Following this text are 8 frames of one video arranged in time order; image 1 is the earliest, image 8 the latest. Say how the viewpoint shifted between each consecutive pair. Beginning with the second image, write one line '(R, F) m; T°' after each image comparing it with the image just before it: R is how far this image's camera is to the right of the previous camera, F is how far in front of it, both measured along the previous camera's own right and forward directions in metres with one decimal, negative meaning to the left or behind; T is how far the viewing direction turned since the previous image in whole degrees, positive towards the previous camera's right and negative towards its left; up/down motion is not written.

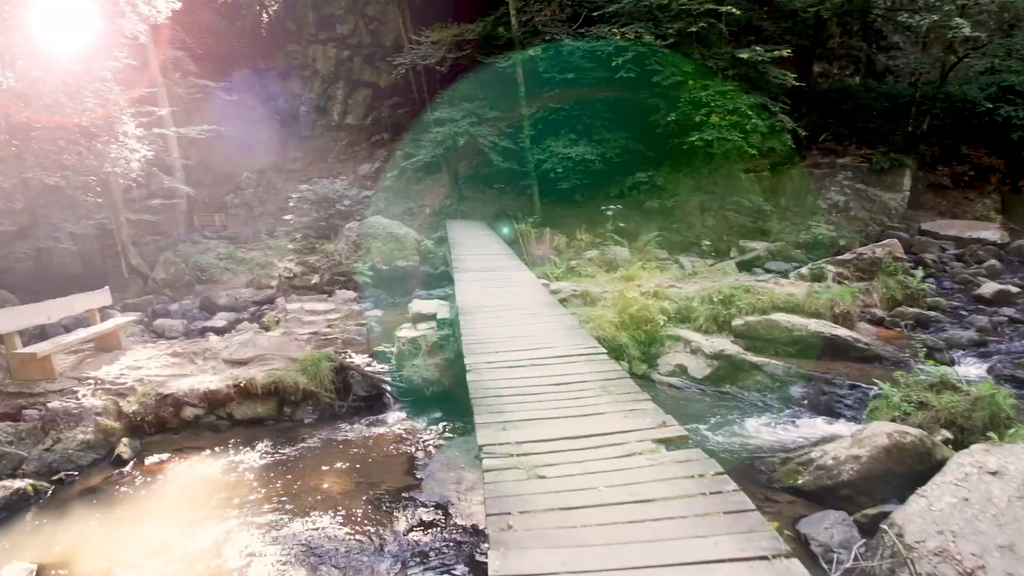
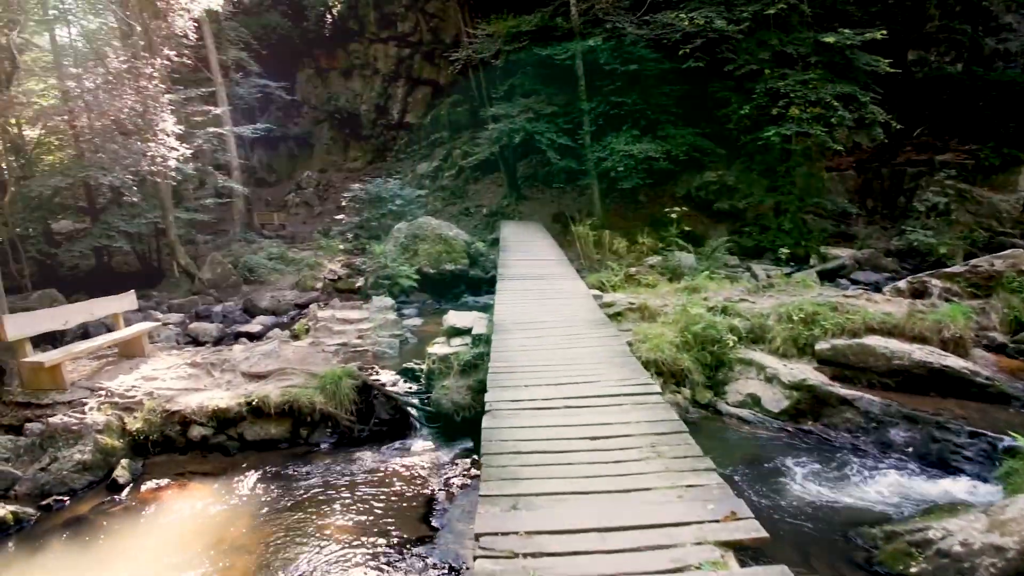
(+0.2, +0.8) m; -6°
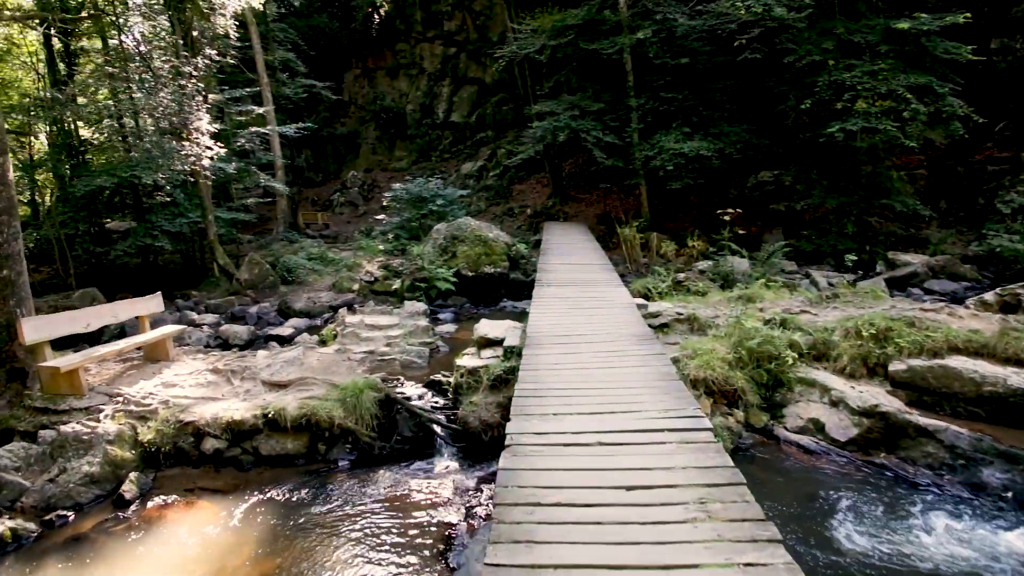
(+0.1, +0.5) m; -4°
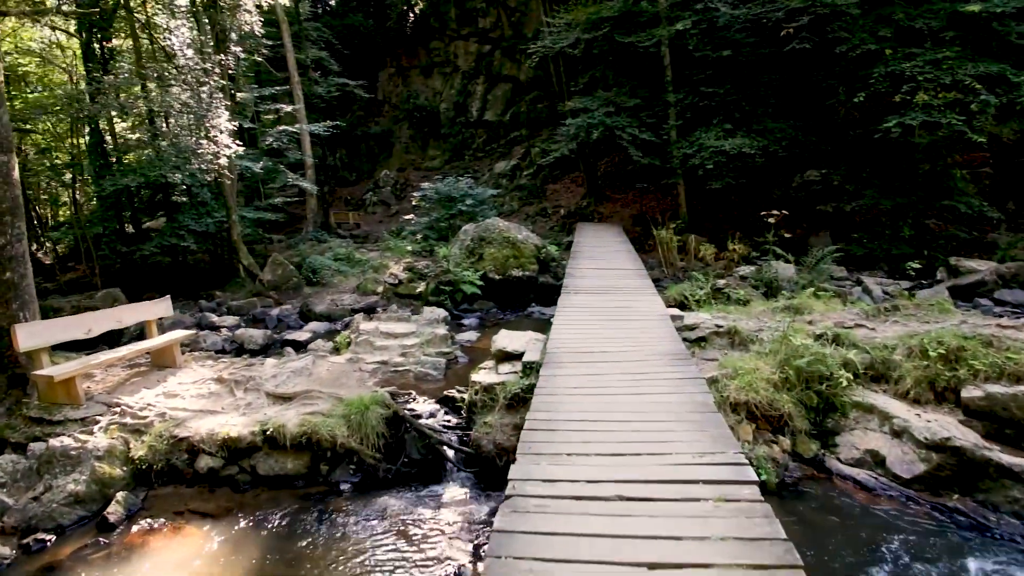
(+0.1, +0.5) m; -3°
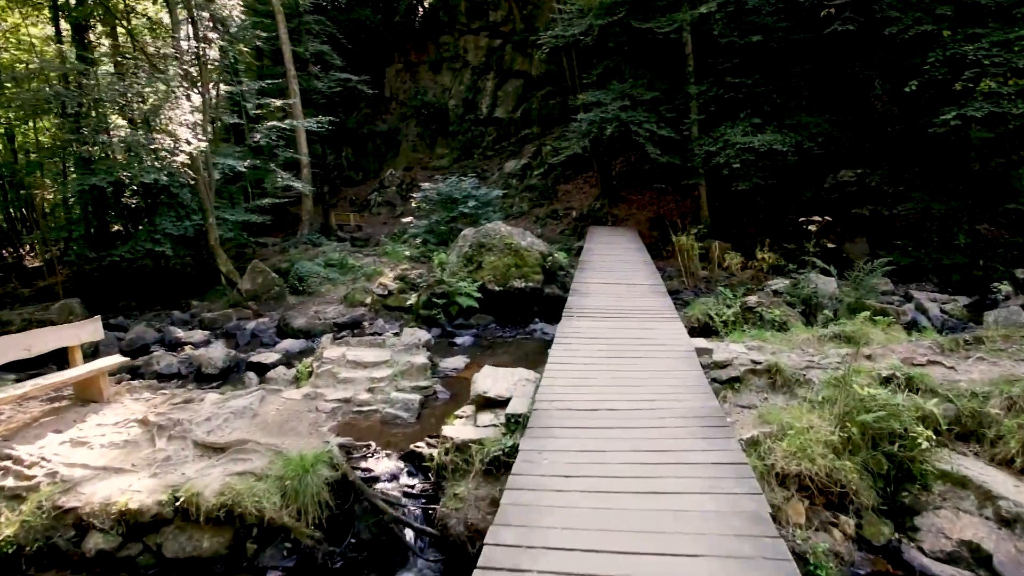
(+0.2, +1.1) m; -1°
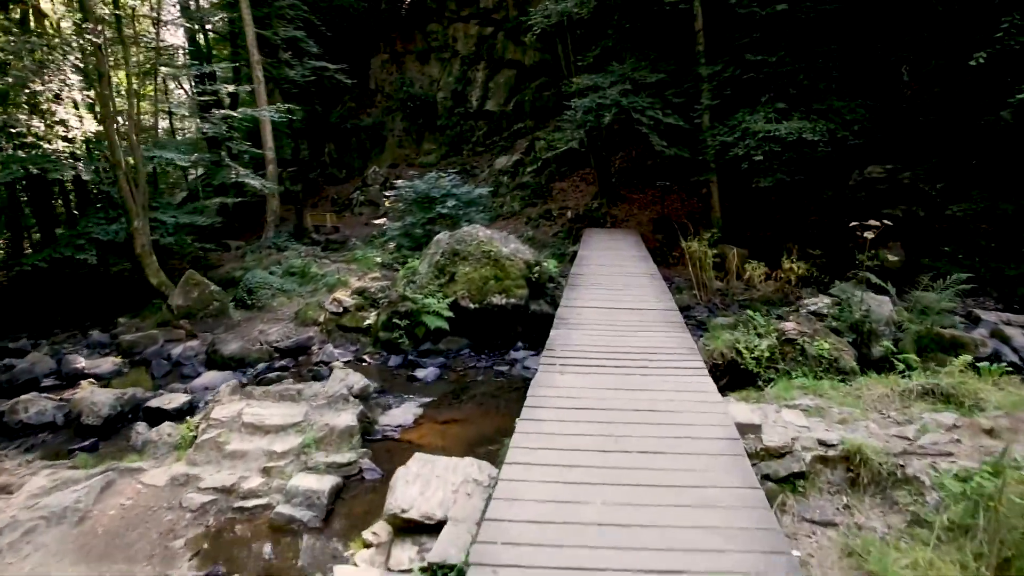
(+0.3, +1.5) m; 0°
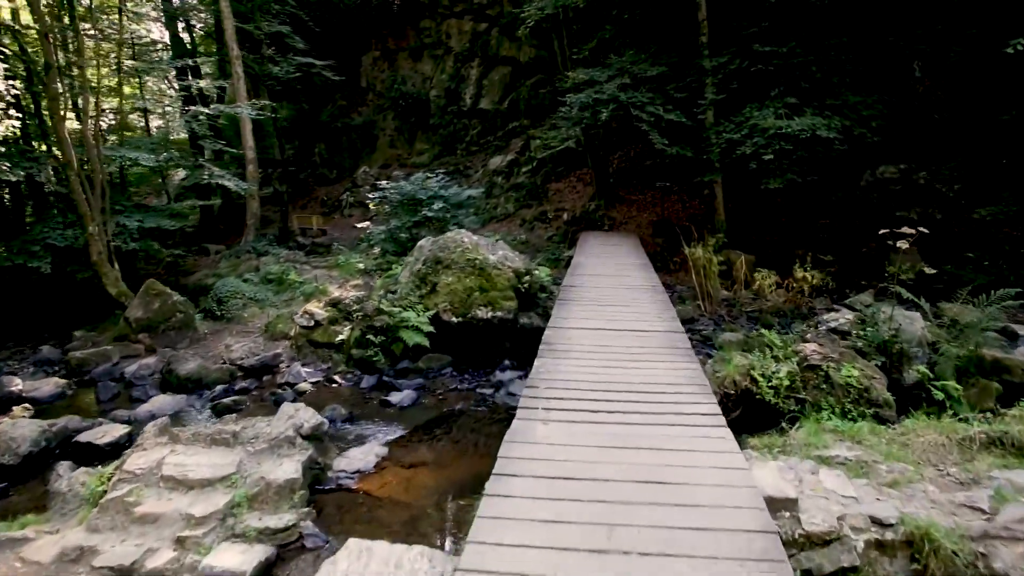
(+0.1, +0.7) m; 0°
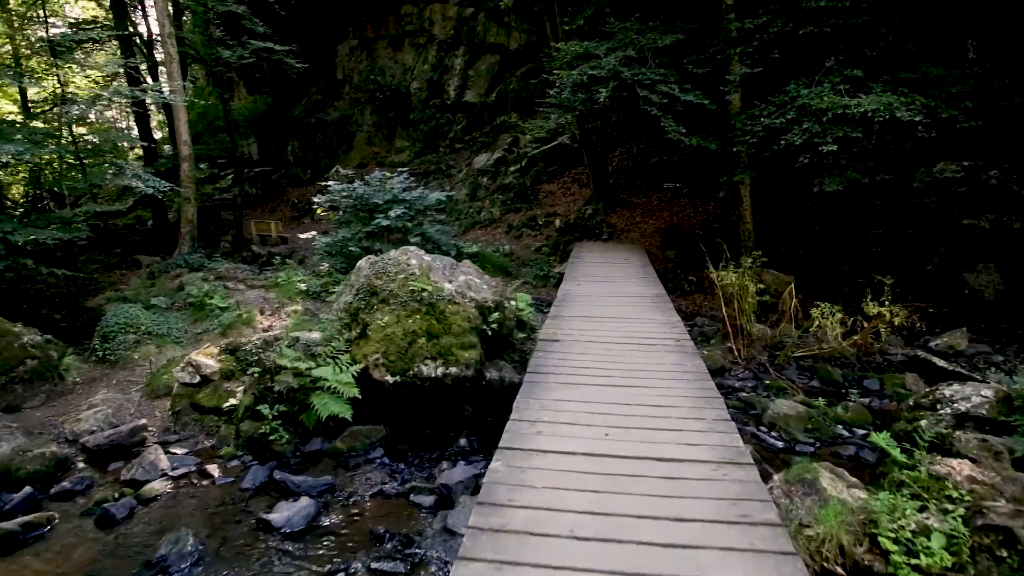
(+0.3, +2.1) m; 0°
